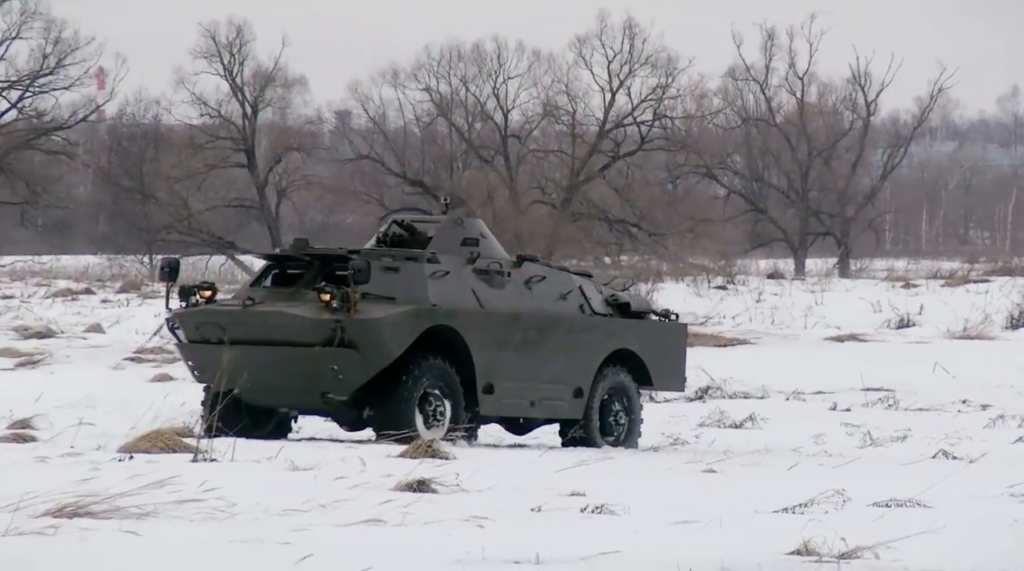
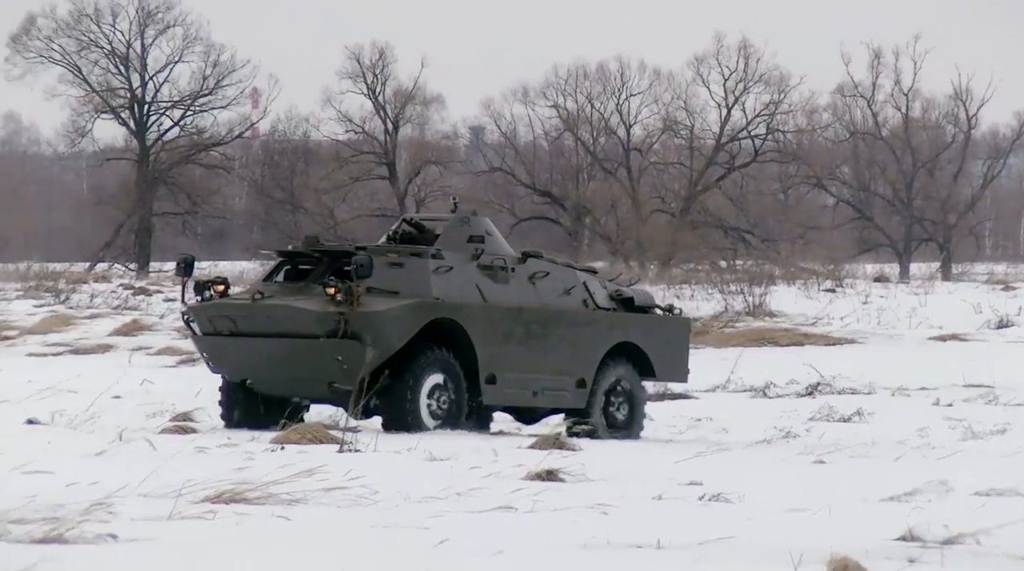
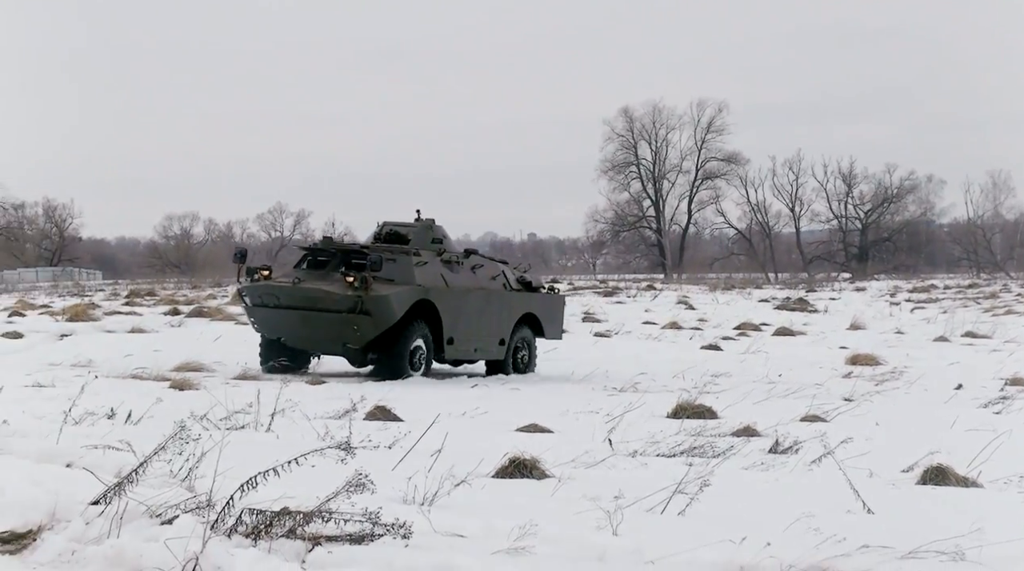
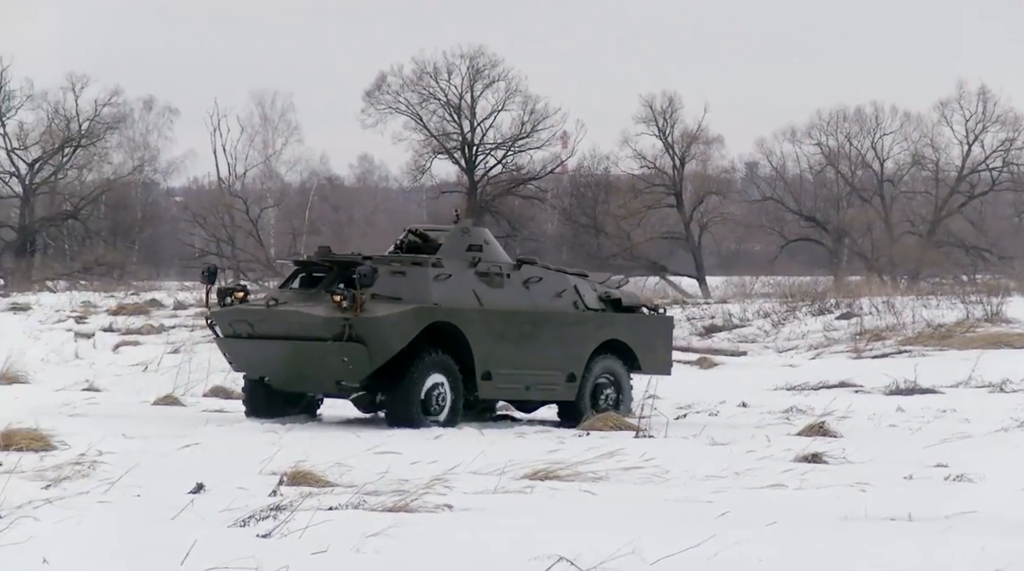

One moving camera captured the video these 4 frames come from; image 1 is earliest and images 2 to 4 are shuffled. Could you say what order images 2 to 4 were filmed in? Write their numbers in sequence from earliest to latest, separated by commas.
2, 4, 3
